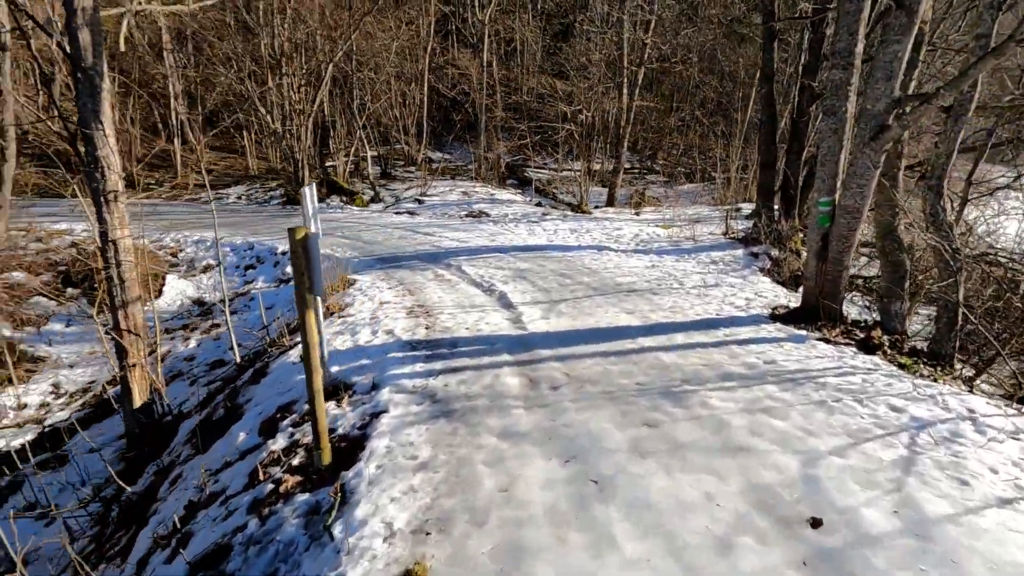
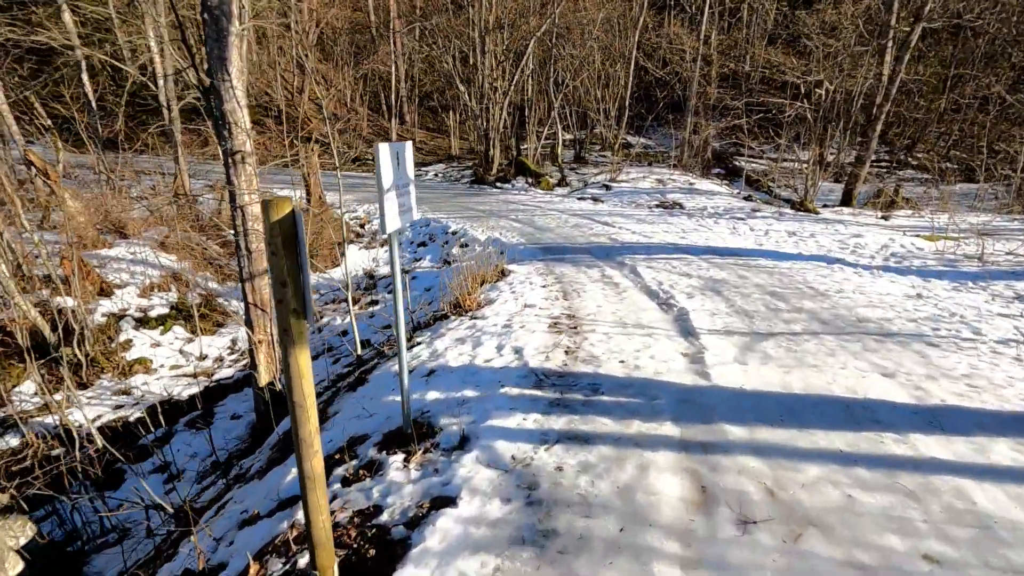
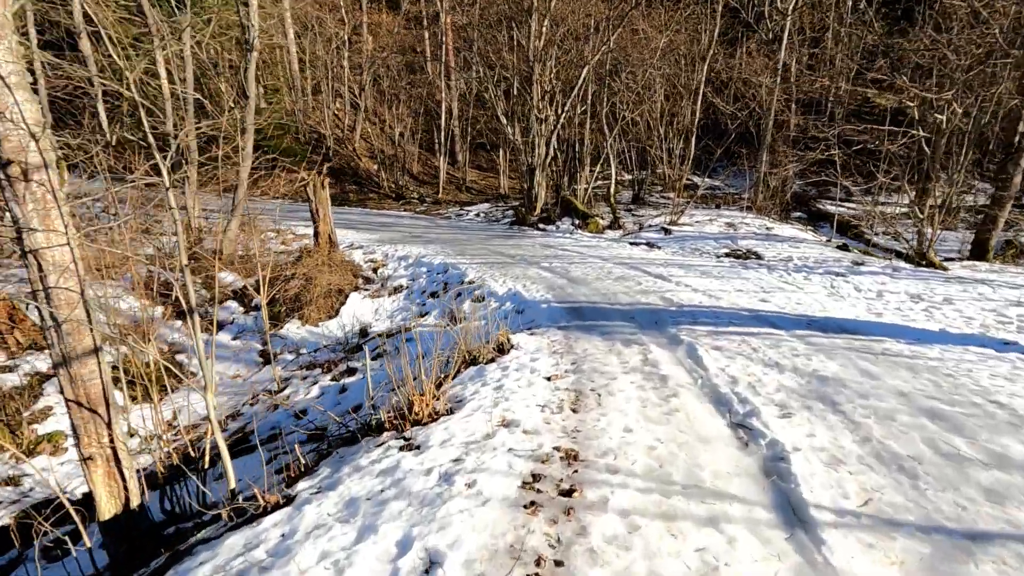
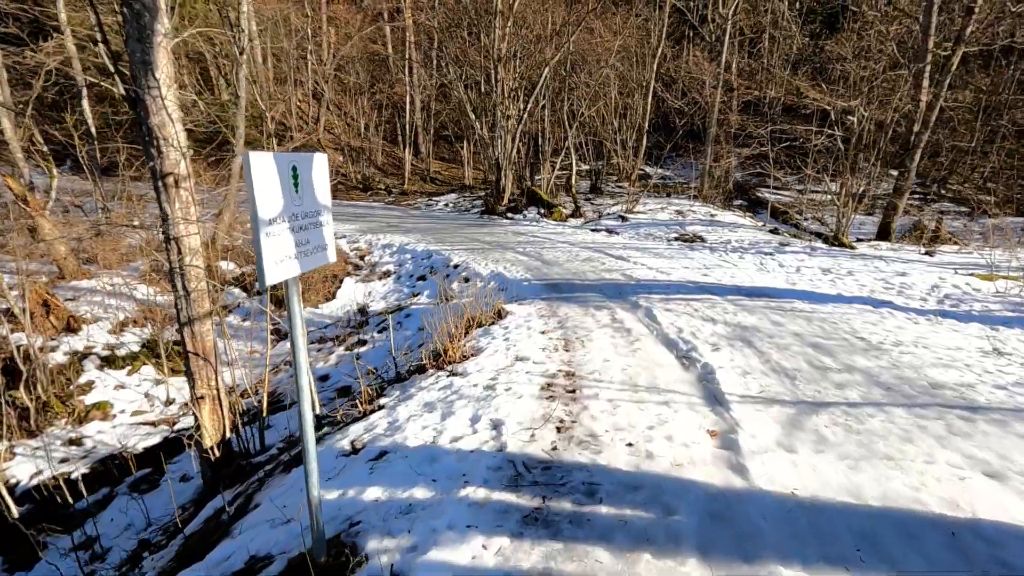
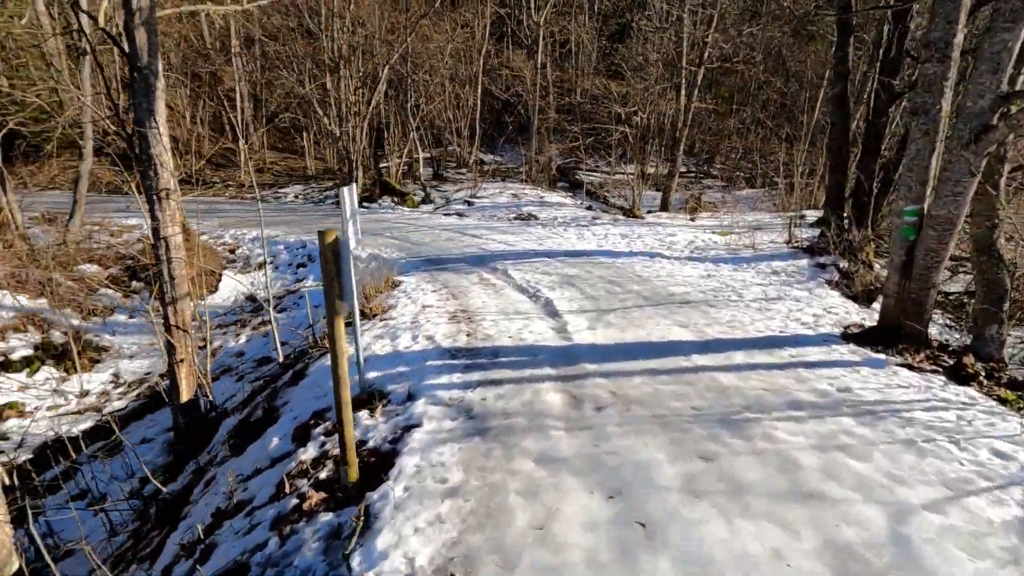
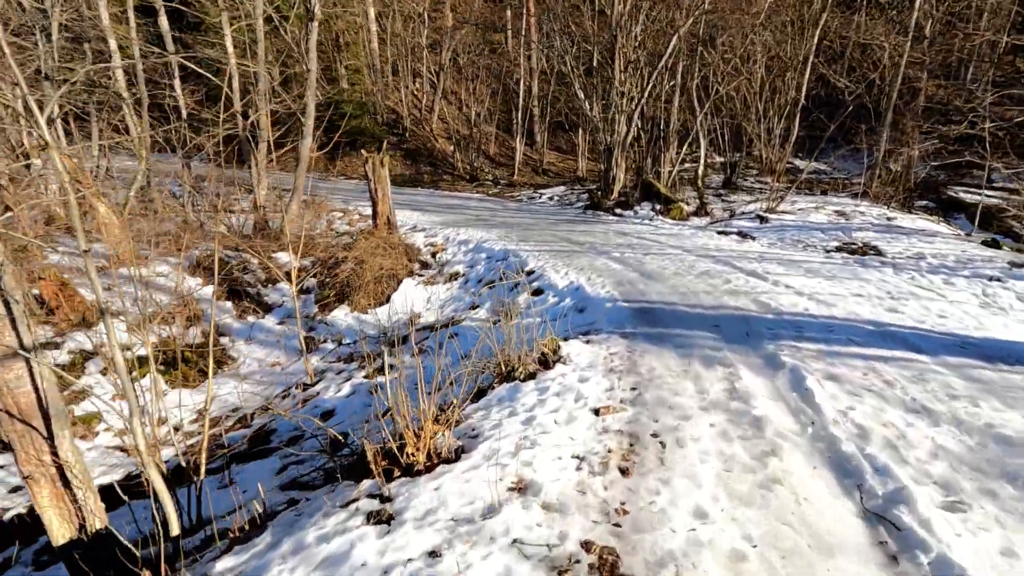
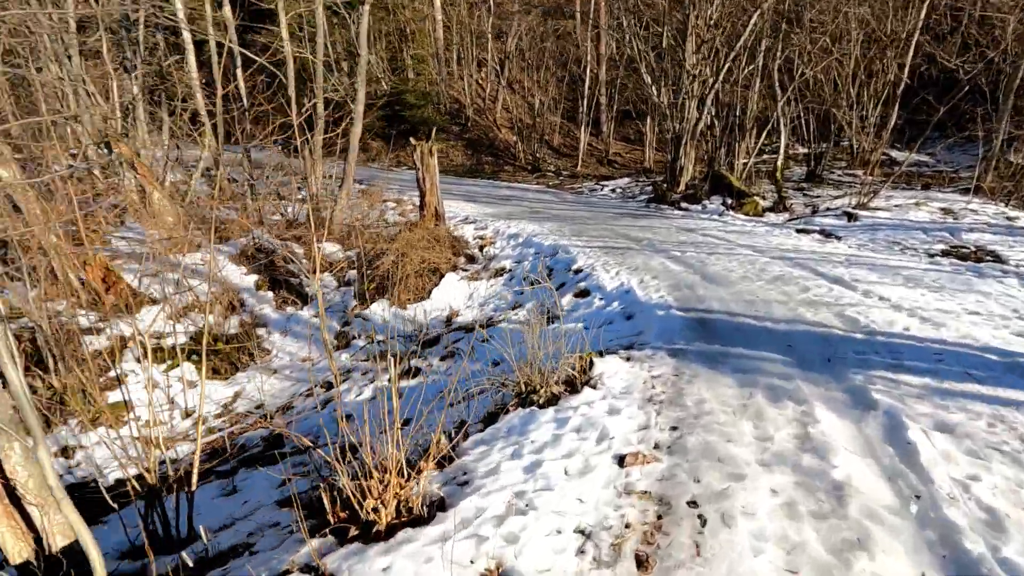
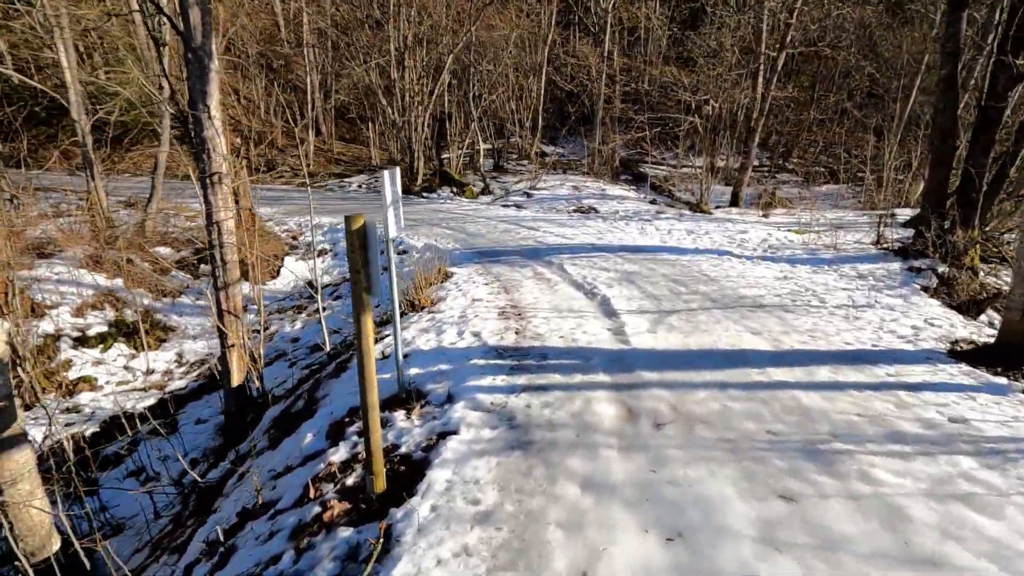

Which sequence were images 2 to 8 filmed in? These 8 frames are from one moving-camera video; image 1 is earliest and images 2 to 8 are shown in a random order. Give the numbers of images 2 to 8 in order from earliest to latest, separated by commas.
5, 8, 2, 4, 3, 6, 7
